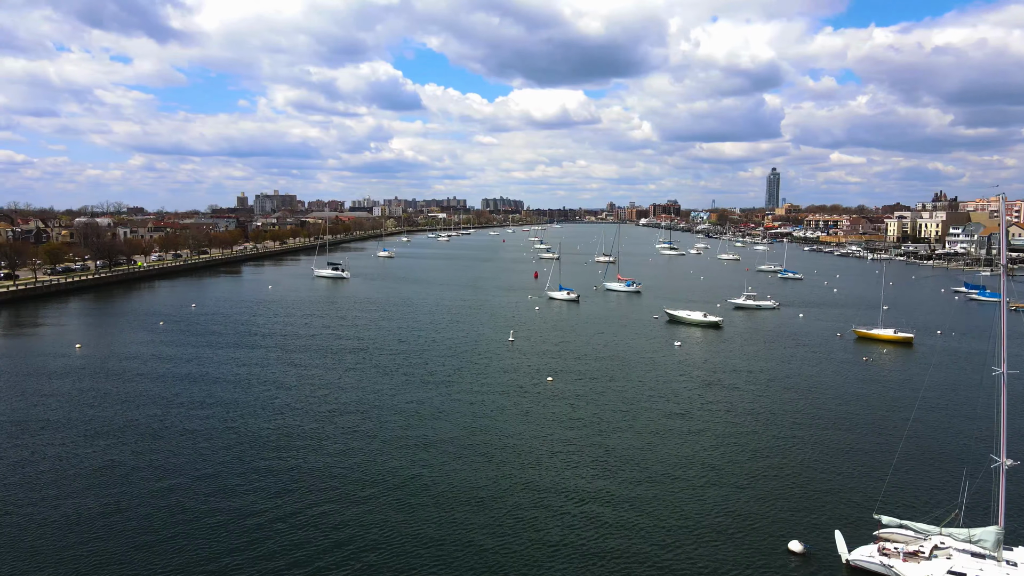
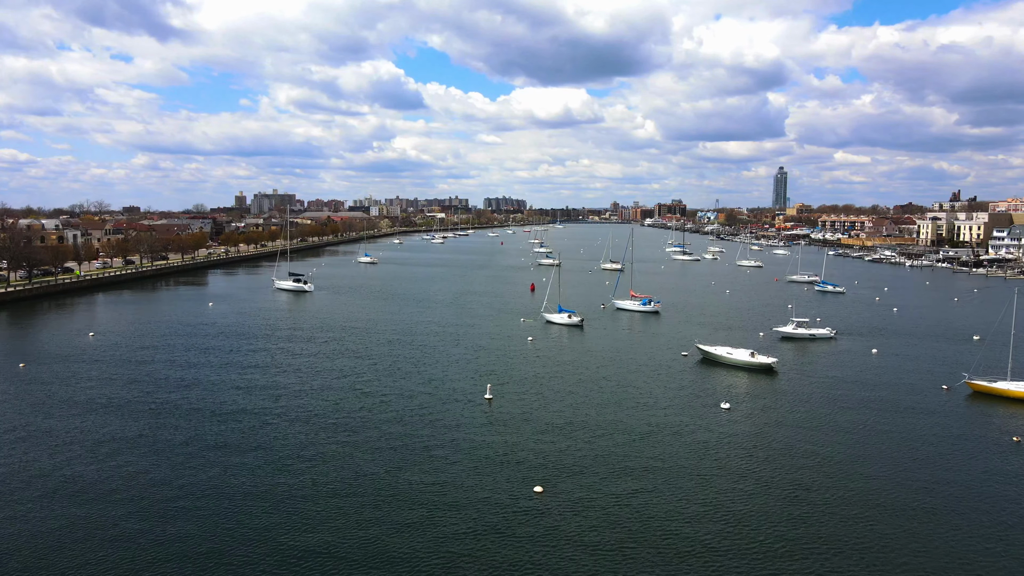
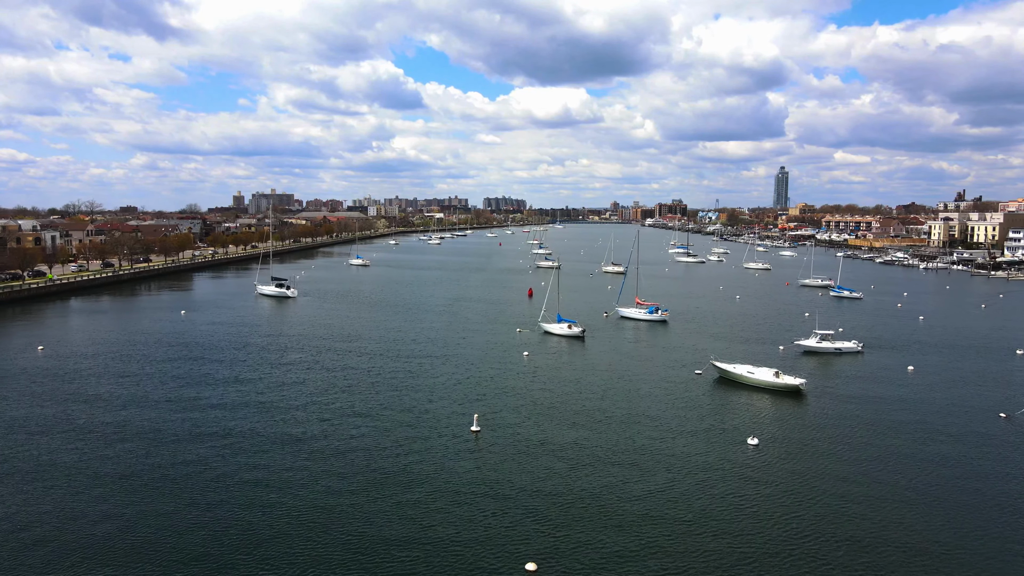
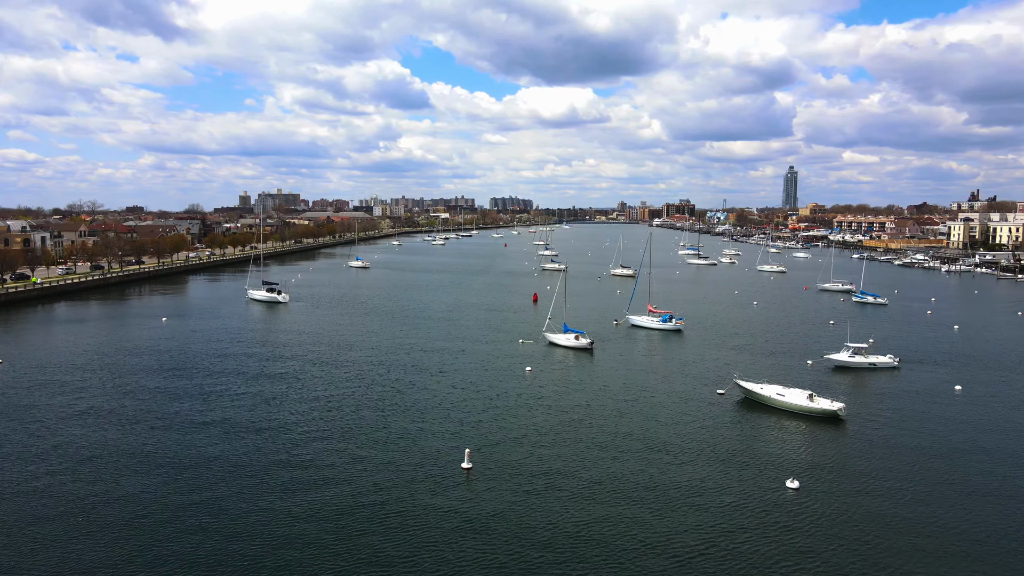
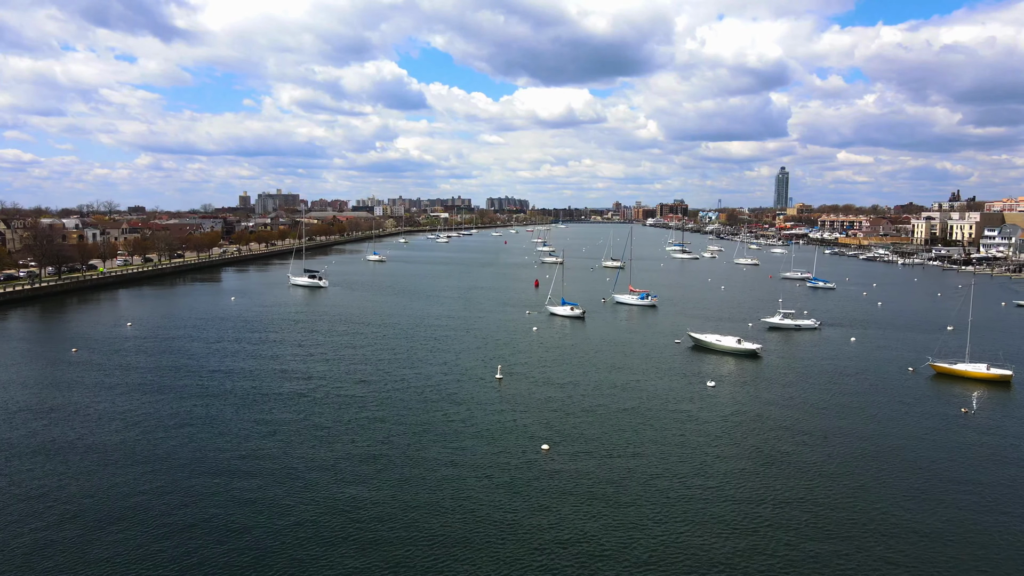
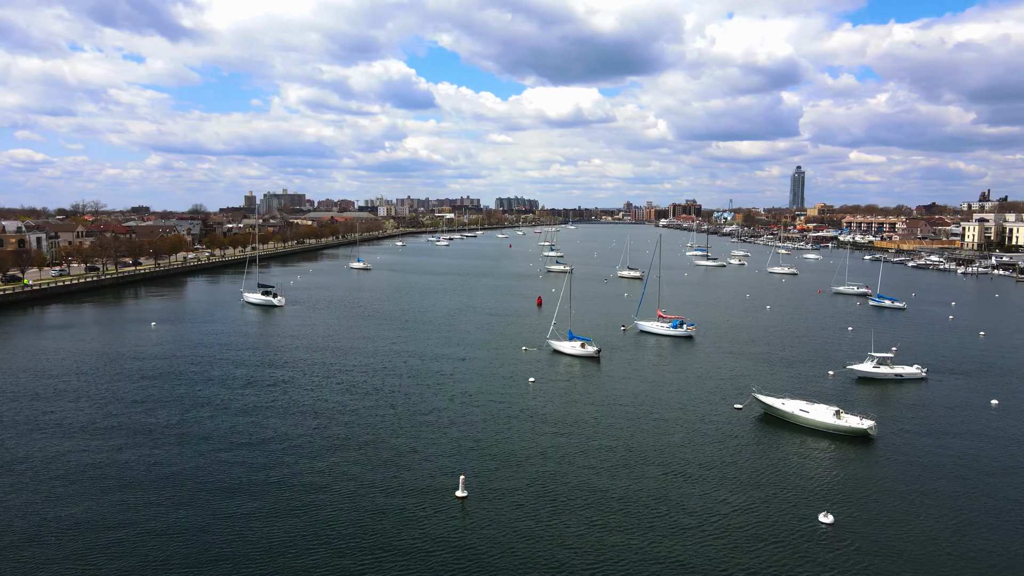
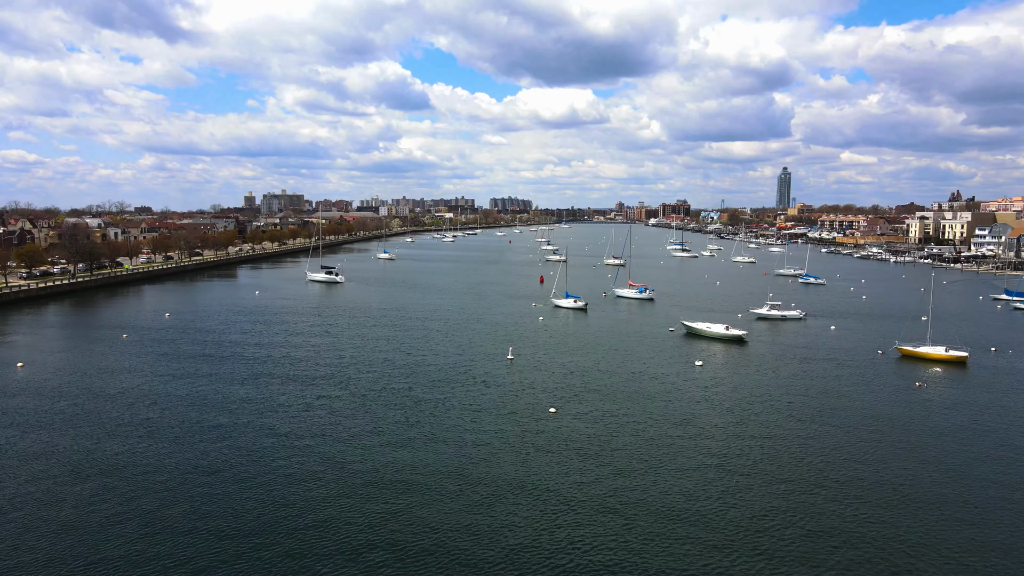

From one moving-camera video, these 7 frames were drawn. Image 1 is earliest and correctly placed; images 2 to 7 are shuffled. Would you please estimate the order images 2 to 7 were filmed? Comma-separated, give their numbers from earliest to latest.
7, 5, 2, 3, 4, 6
